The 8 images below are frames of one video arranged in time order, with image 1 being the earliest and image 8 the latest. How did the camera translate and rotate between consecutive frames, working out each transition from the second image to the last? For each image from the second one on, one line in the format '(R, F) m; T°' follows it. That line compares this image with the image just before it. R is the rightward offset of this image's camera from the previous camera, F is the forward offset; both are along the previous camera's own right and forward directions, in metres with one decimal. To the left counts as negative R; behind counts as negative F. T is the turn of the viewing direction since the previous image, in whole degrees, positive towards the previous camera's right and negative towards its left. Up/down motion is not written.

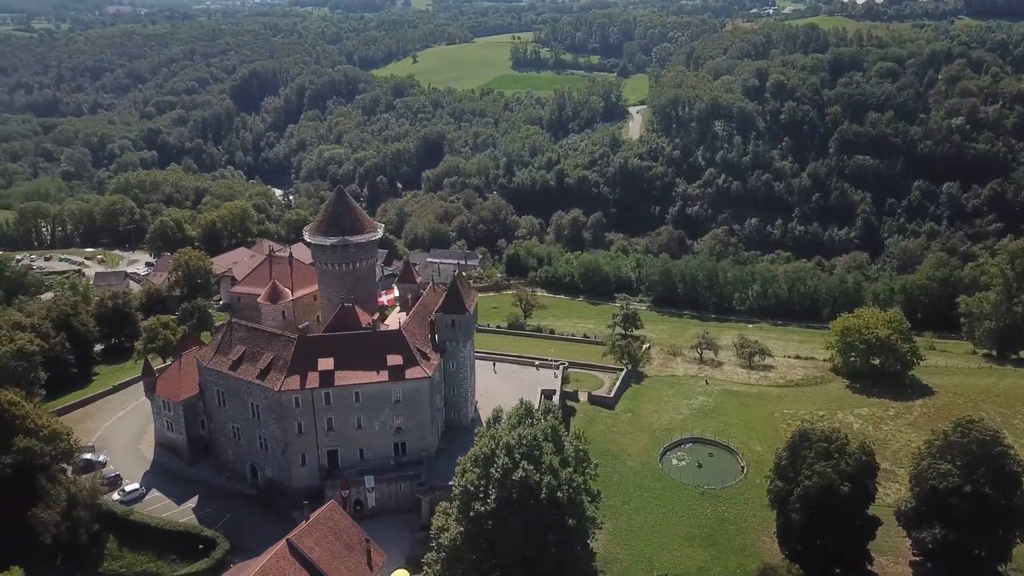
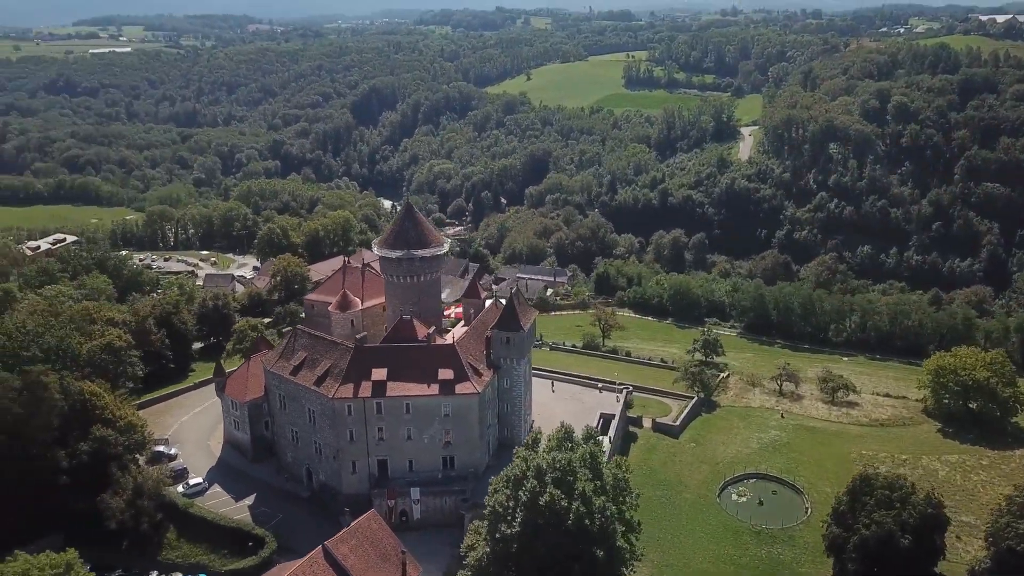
(+2.3, +0.4) m; -8°
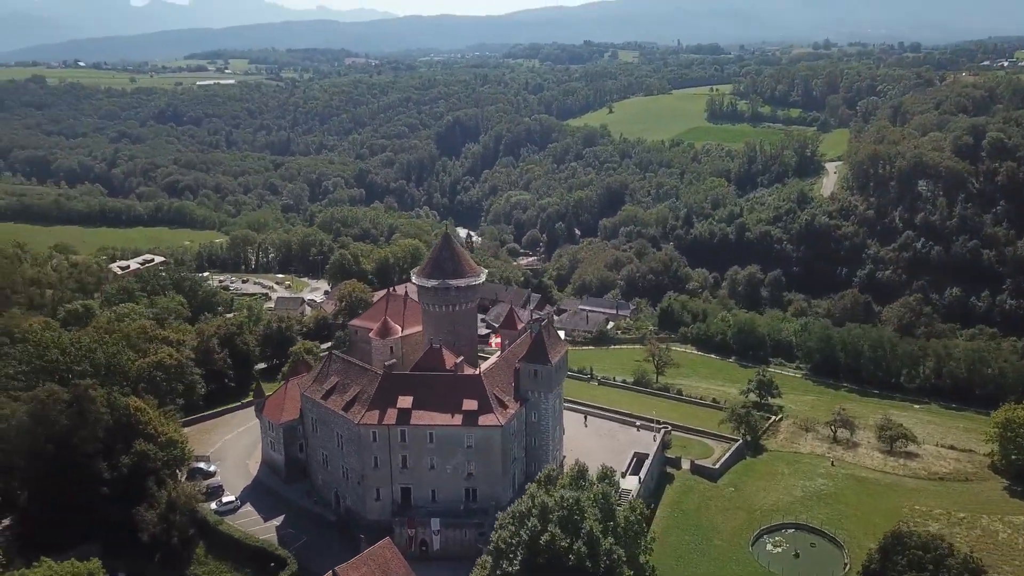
(+2.4, +0.3) m; -6°
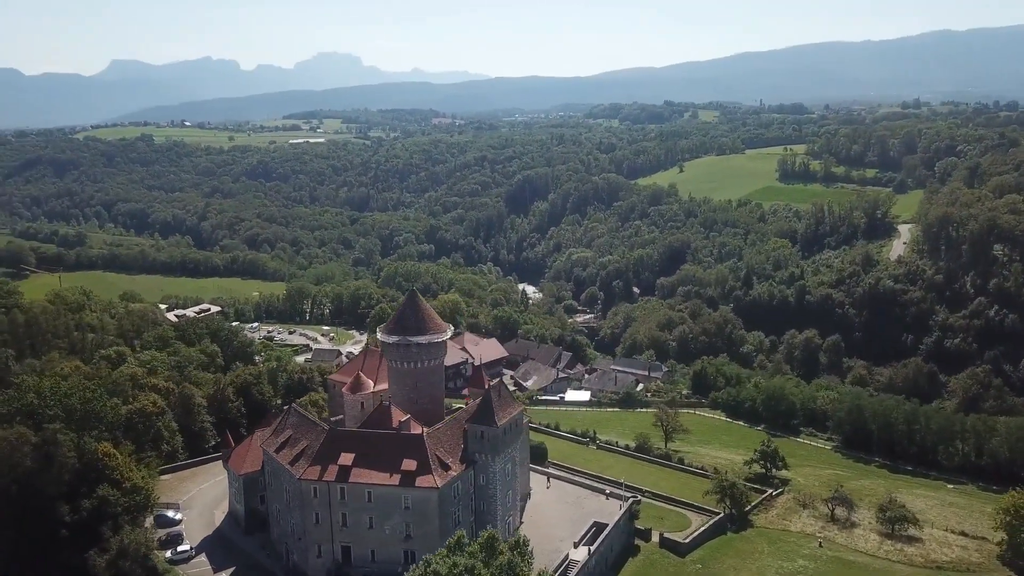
(+5.9, +0.6) m; -6°
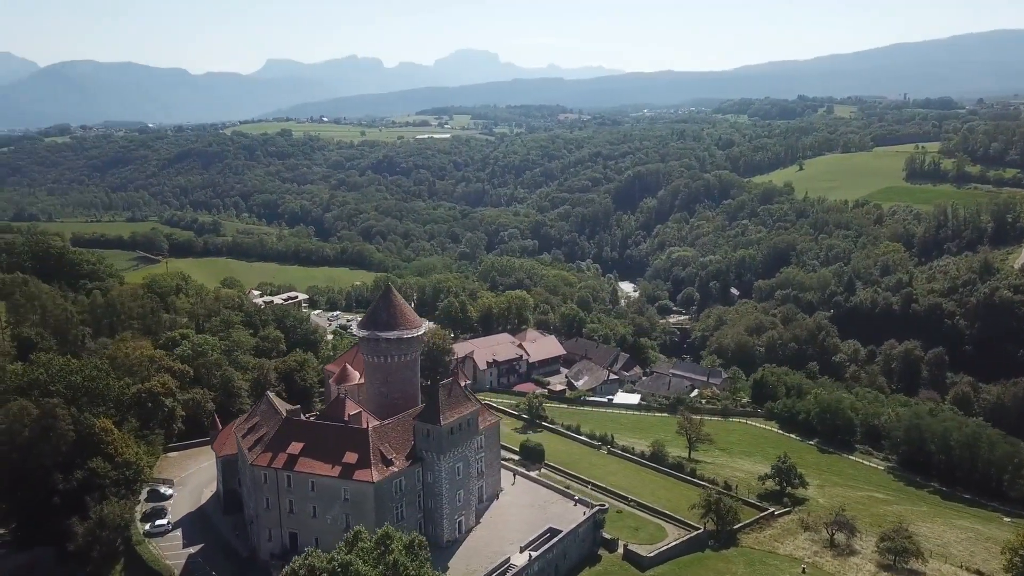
(+7.8, +1.0) m; -9°
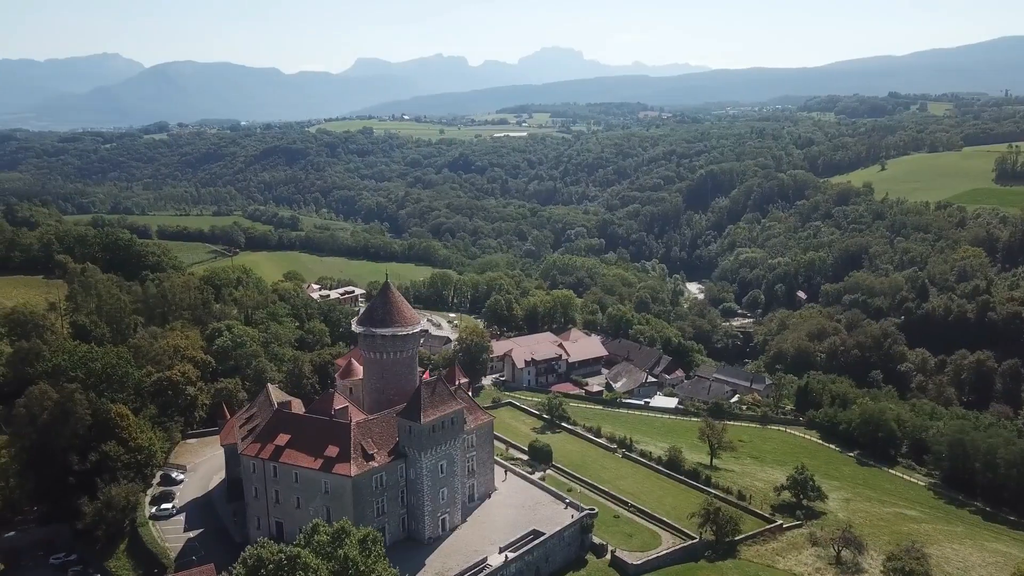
(+4.2, +0.4) m; -6°
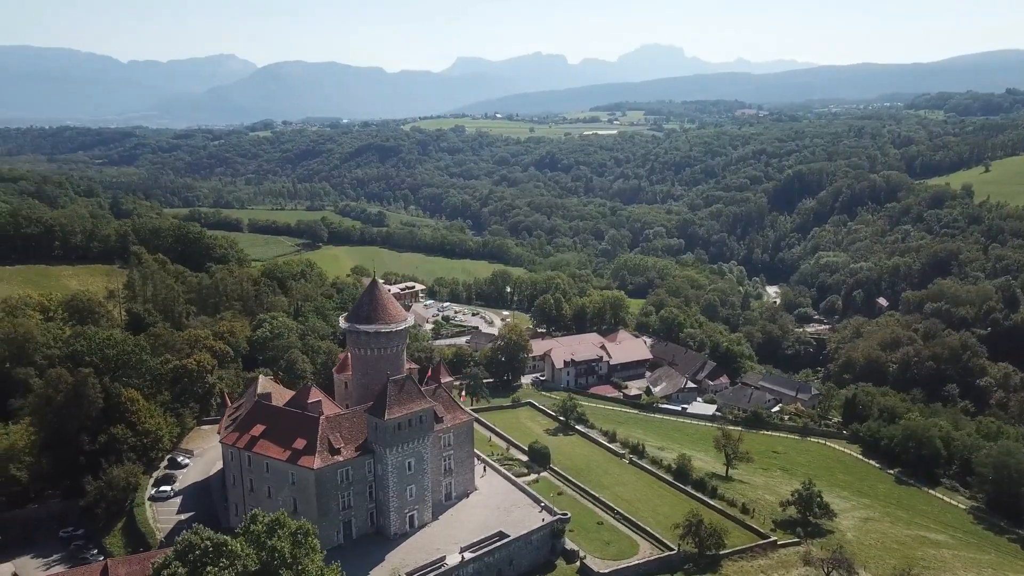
(+5.6, +0.5) m; -7°
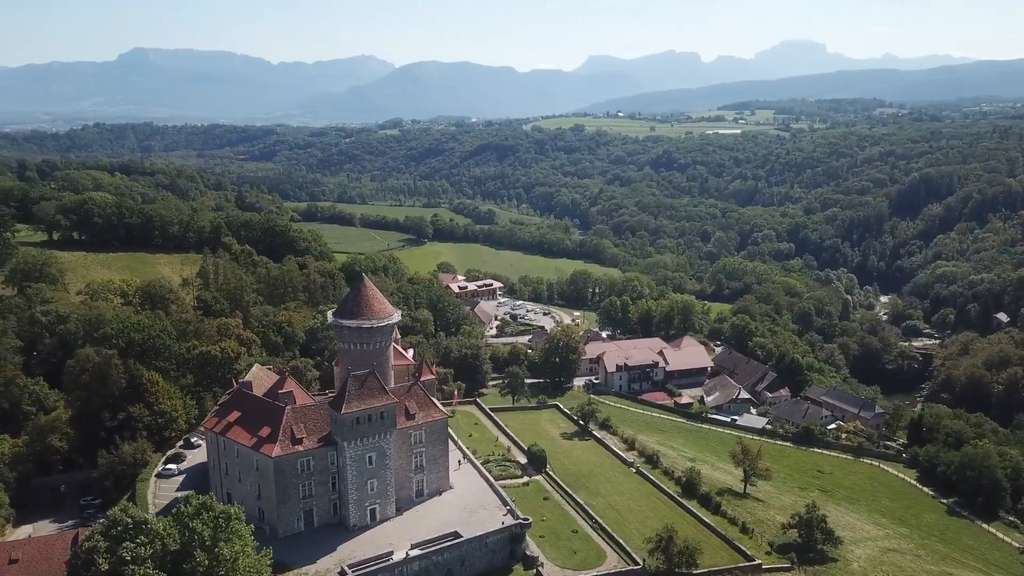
(+7.3, +0.8) m; -9°
